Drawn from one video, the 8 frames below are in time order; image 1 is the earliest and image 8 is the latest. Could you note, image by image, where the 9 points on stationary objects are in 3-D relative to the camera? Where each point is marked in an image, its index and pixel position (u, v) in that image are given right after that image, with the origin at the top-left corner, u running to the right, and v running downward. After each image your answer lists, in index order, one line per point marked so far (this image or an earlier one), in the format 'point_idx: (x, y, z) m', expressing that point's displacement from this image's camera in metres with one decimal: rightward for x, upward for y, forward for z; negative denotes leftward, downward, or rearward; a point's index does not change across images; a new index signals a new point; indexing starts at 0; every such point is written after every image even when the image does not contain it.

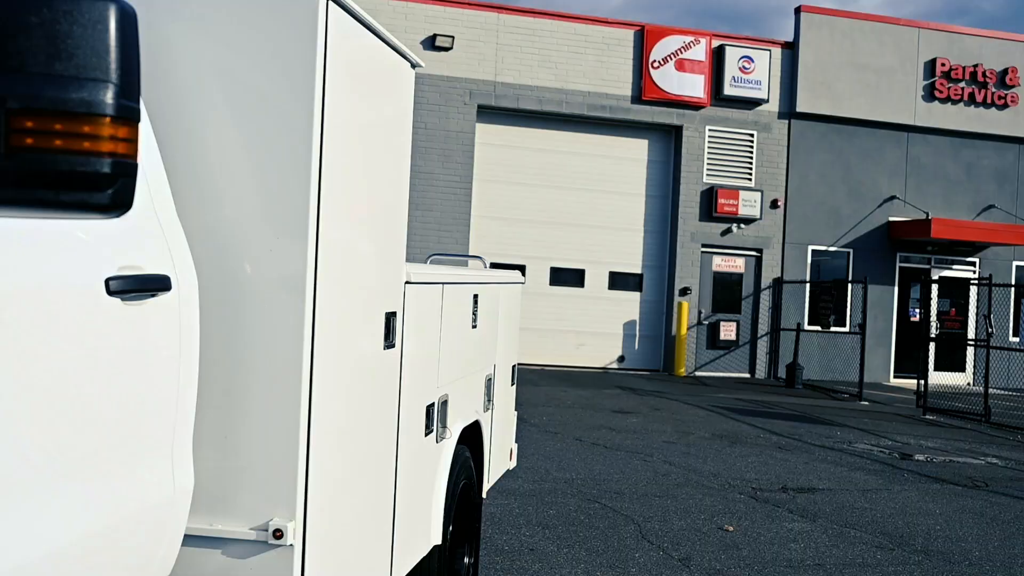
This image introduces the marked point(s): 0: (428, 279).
0: (-0.3, 0.0, +3.8) m
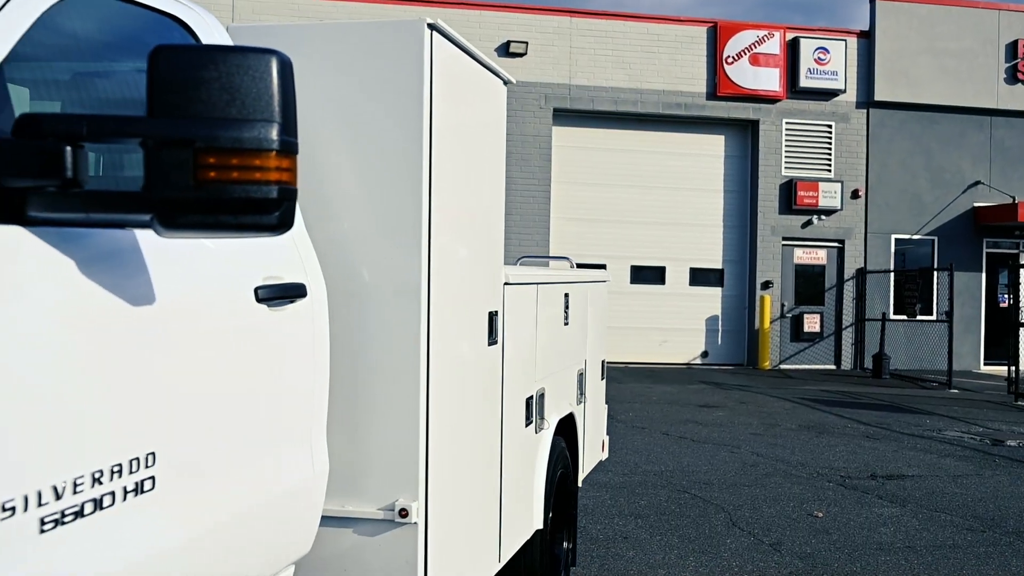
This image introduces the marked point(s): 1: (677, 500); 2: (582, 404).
0: (0.0, 0.0, +4.1) m
1: (+1.2, -1.5, +7.4) m
2: (+0.4, -0.6, +5.2) m
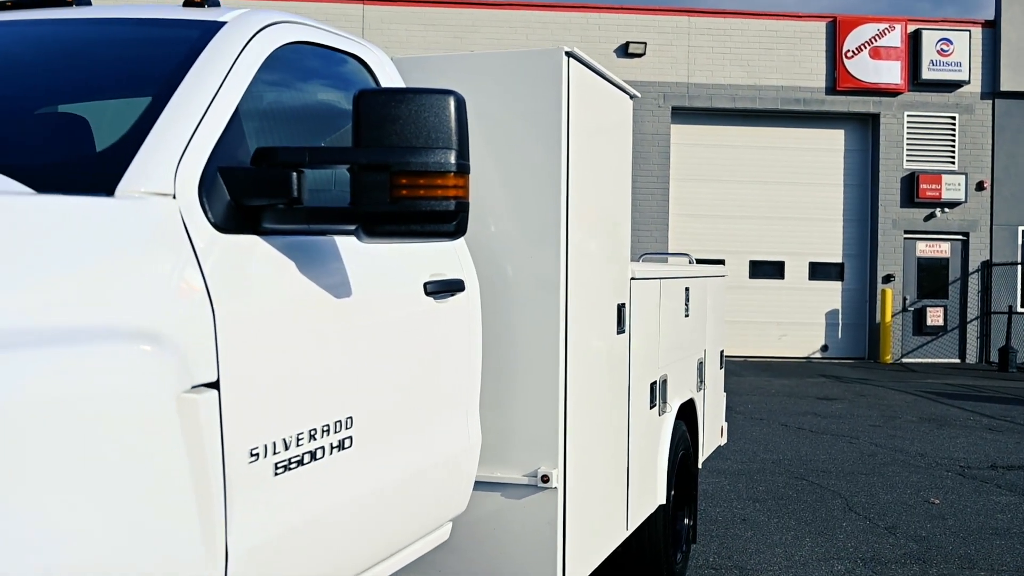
0: (+0.6, +0.1, +4.4) m
1: (+2.1, -1.4, +7.6) m
2: (+1.0, -0.5, +5.6) m
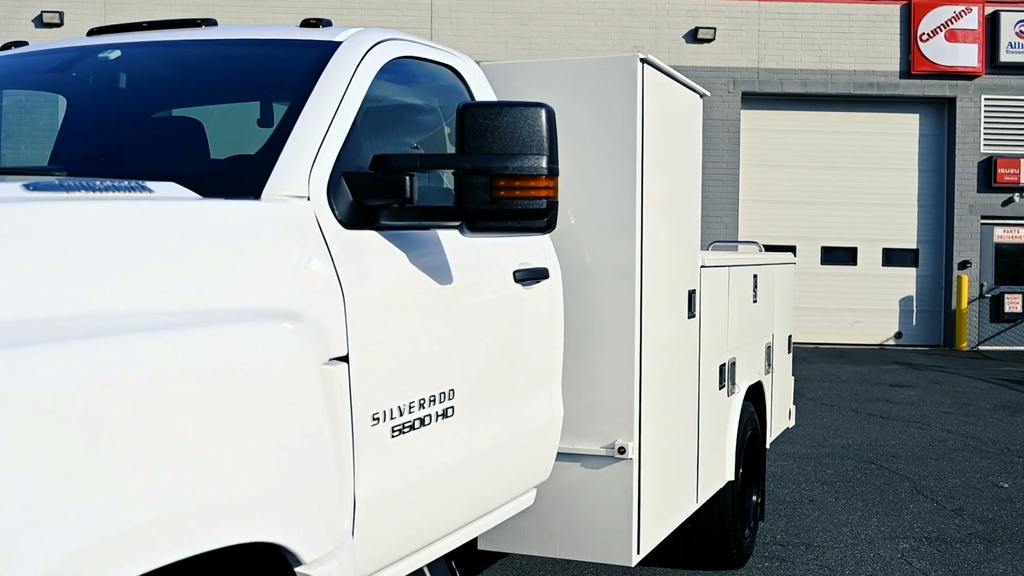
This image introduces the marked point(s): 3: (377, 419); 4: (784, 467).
0: (+0.9, +0.1, +4.7) m
1: (+2.6, -1.4, +7.8) m
2: (+1.4, -0.5, +5.8) m
3: (-0.3, -0.3, +2.5) m
4: (+2.1, -1.4, +7.9) m
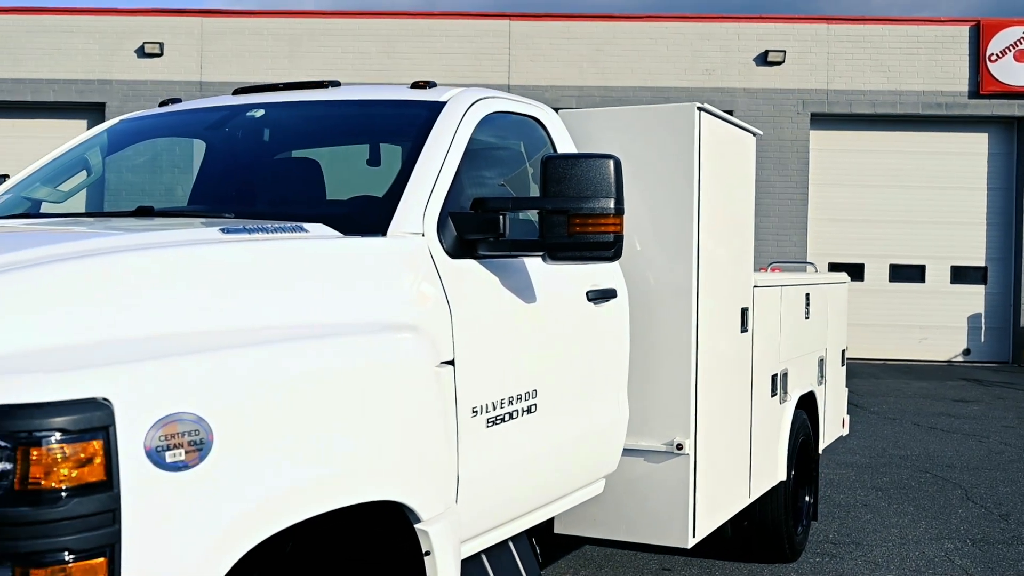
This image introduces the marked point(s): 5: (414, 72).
0: (+1.3, 0.0, +5.2) m
1: (+3.2, -1.5, +8.2) m
2: (+1.9, -0.6, +6.3) m
3: (-0.1, -0.4, +3.1) m
4: (+2.6, -1.5, +8.3) m
5: (-1.8, +3.9, +18.7) m
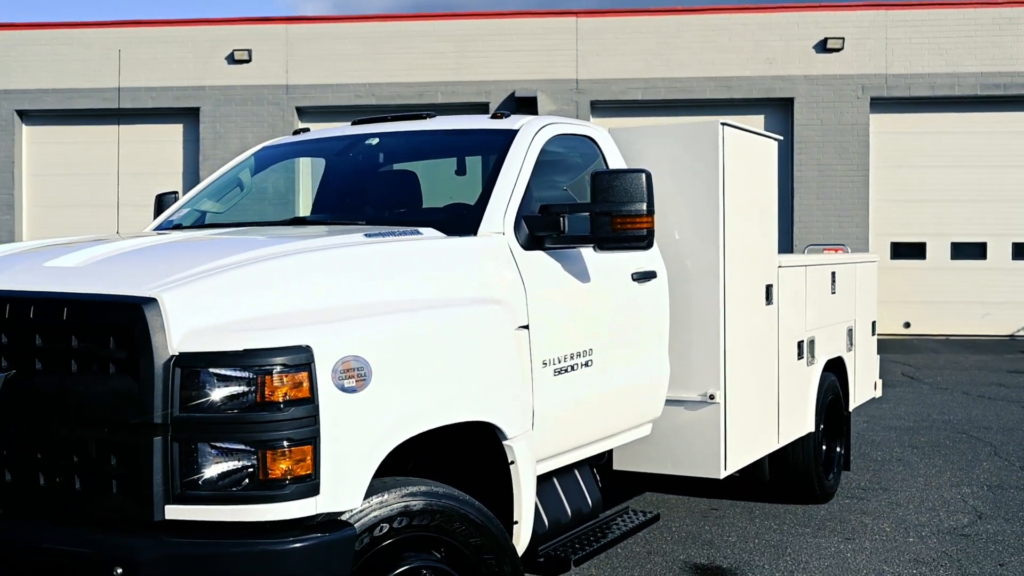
0: (+1.7, +0.1, +6.2) m
1: (+3.8, -1.3, +9.0) m
2: (+2.3, -0.4, +7.2) m
3: (+0.1, -0.3, +4.1) m
4: (+3.2, -1.3, +9.2) m
5: (-0.5, +4.1, +19.8) m
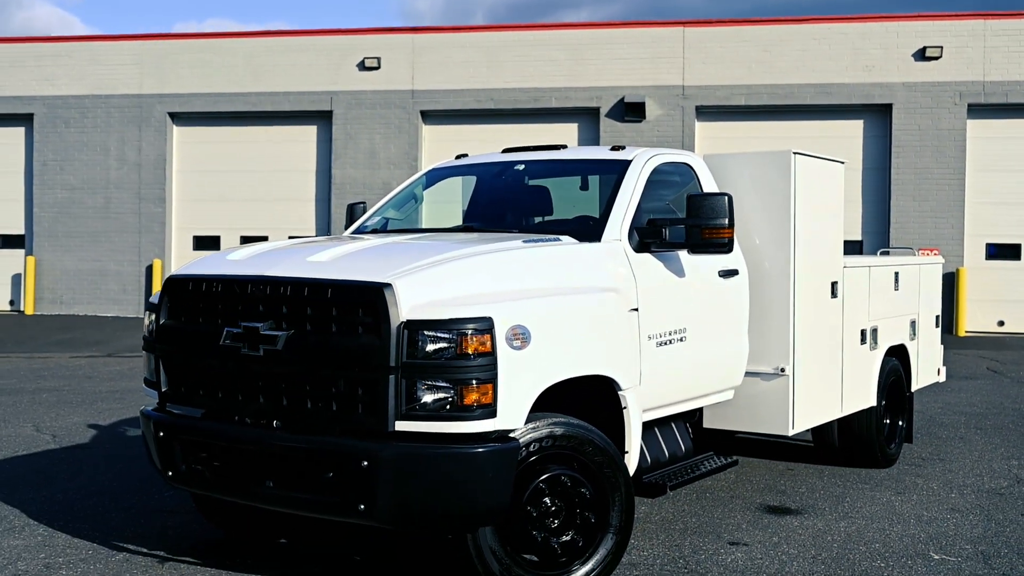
0: (+2.5, +0.2, +7.4) m
1: (+4.8, -1.3, +10.0) m
2: (+3.2, -0.4, +8.3) m
3: (+0.7, -0.3, +5.5) m
4: (+4.3, -1.3, +10.2) m
5: (+1.7, +4.3, +21.1) m
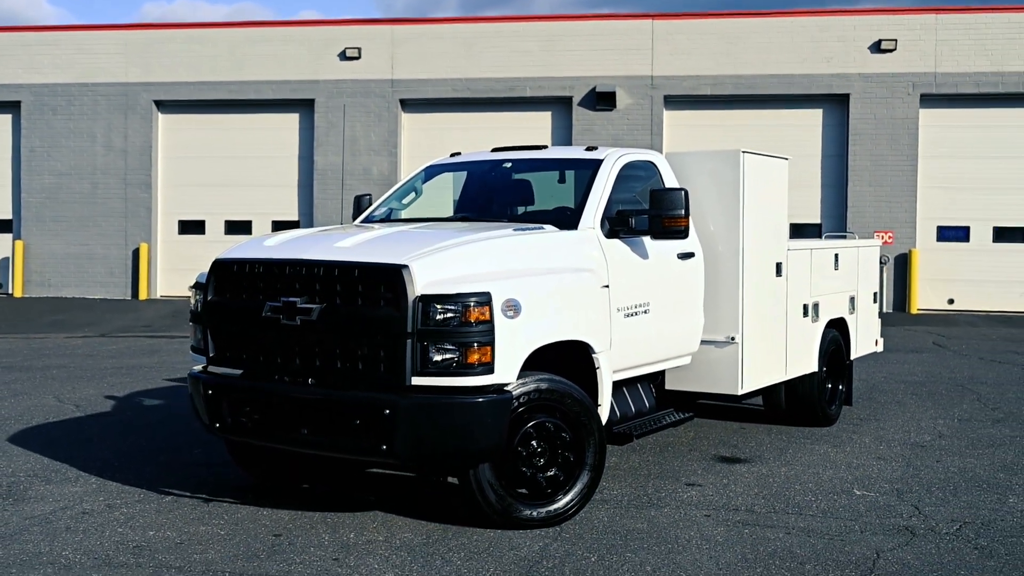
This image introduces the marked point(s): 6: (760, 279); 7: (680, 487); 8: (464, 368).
0: (+2.3, +0.3, +8.5) m
1: (+4.7, -1.1, +11.2) m
2: (+3.1, -0.2, +9.4) m
3: (+0.7, -0.1, +6.6) m
4: (+4.1, -1.1, +11.4) m
5: (+1.3, +4.6, +22.1) m
6: (+1.8, +0.1, +7.8) m
7: (+1.1, -1.3, +6.9) m
8: (-0.3, -0.4, +5.5) m
